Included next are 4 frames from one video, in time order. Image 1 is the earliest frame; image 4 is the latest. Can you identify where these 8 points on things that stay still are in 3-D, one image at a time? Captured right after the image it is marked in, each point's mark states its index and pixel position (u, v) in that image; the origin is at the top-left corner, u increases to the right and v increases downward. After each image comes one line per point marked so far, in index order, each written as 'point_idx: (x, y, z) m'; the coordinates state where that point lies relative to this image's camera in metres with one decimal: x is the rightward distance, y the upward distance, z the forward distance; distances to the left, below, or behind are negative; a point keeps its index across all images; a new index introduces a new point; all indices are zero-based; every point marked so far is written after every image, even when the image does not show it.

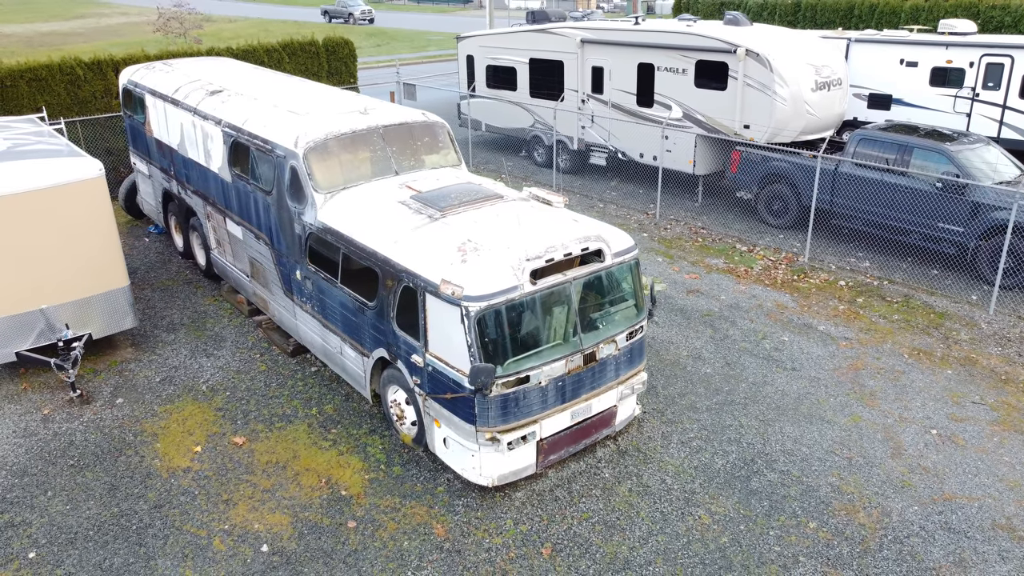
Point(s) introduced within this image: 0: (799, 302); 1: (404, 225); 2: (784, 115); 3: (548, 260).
0: (+3.6, -0.2, +10.1) m
1: (-1.0, +0.6, +7.1) m
2: (+4.2, +2.7, +12.3) m
3: (+0.3, +0.2, +6.3) m
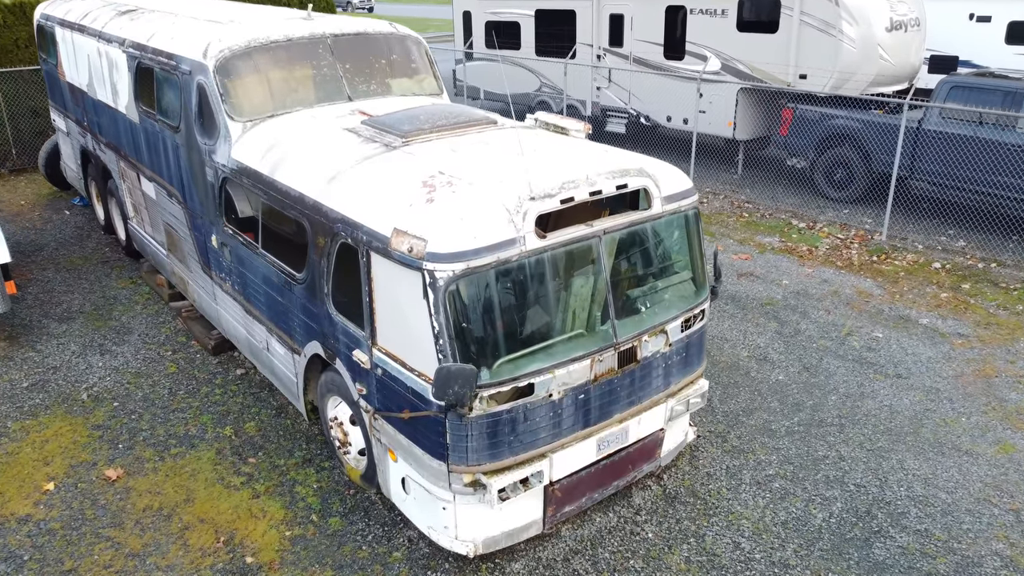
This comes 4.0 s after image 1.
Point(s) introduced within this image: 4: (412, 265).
0: (+3.6, 0.0, +7.7) m
1: (-1.0, +0.8, +4.7) m
2: (+4.2, +2.8, +9.9) m
3: (+0.3, +0.4, +4.0) m
4: (-0.5, +0.1, +3.8) m
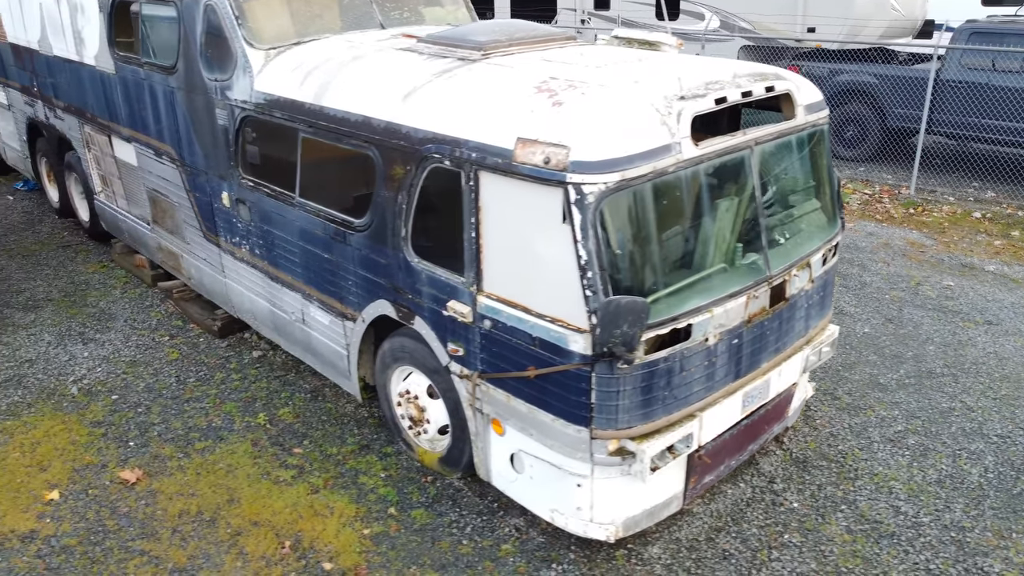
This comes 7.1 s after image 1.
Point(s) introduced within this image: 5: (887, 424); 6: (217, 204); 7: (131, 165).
0: (+3.8, +0.4, +7.3) m
1: (-0.5, +1.1, +3.9) m
2: (+4.2, +3.3, +9.5) m
3: (+0.8, +0.8, +3.3) m
4: (+0.1, +0.4, +3.0) m
5: (+2.1, -0.8, +4.6) m
6: (-1.9, +0.6, +5.3) m
7: (-3.0, +1.0, +6.4) m
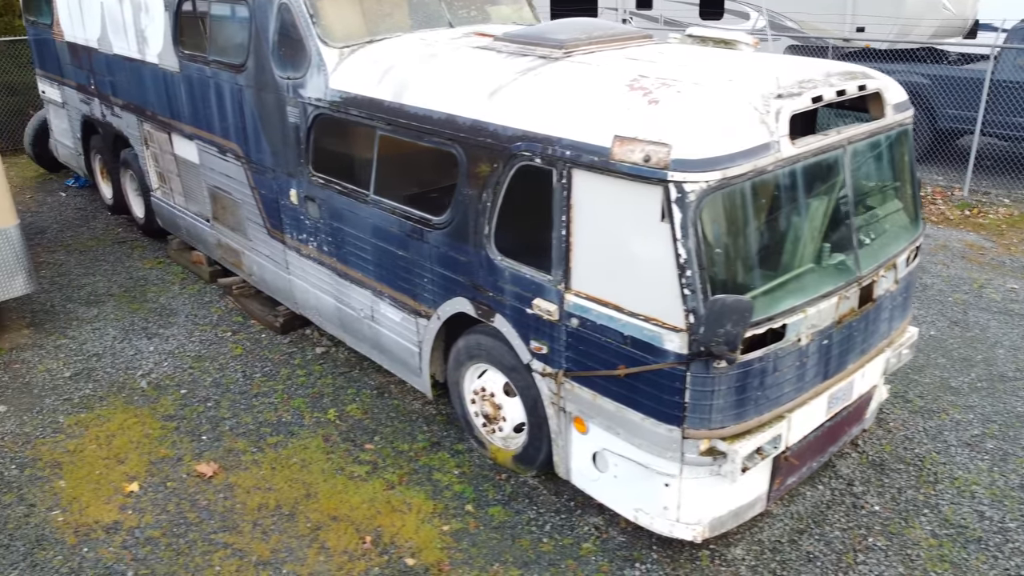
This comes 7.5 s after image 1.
0: (+4.3, +0.4, +7.2) m
1: (-0.1, +1.1, +3.9) m
2: (+4.7, +3.3, +9.4) m
3: (+1.2, +0.8, +3.3) m
4: (+0.5, +0.4, +3.0) m
5: (+2.5, -0.8, +4.5) m
6: (-1.5, +0.6, +5.3) m
7: (-2.6, +1.0, +6.5) m
